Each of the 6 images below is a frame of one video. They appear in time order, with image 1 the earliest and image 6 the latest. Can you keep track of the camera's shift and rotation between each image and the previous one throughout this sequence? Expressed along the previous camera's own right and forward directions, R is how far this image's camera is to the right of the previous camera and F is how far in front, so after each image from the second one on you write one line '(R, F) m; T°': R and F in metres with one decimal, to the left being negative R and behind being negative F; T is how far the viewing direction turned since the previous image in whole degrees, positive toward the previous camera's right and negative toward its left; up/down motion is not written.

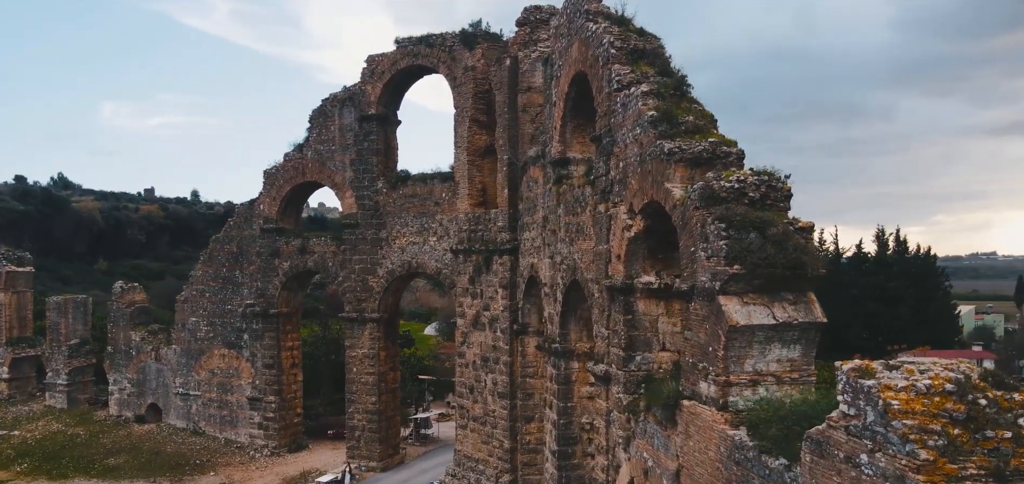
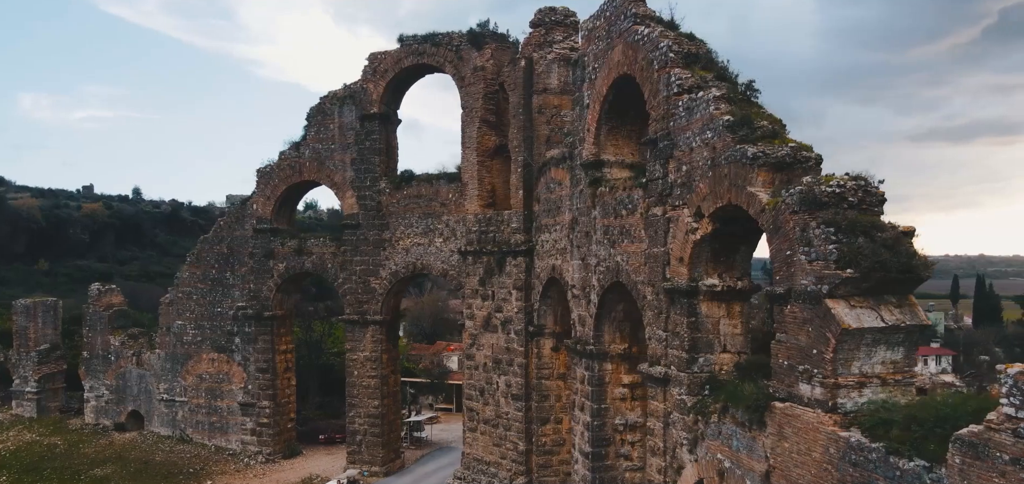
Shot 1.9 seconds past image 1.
(-1.5, +0.1) m; +5°
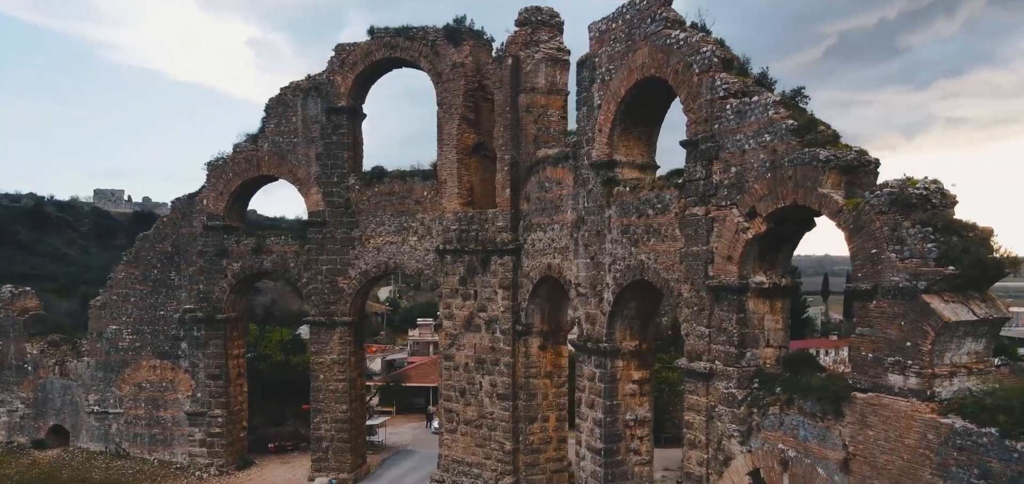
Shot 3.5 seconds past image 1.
(-2.2, +0.2) m; +9°
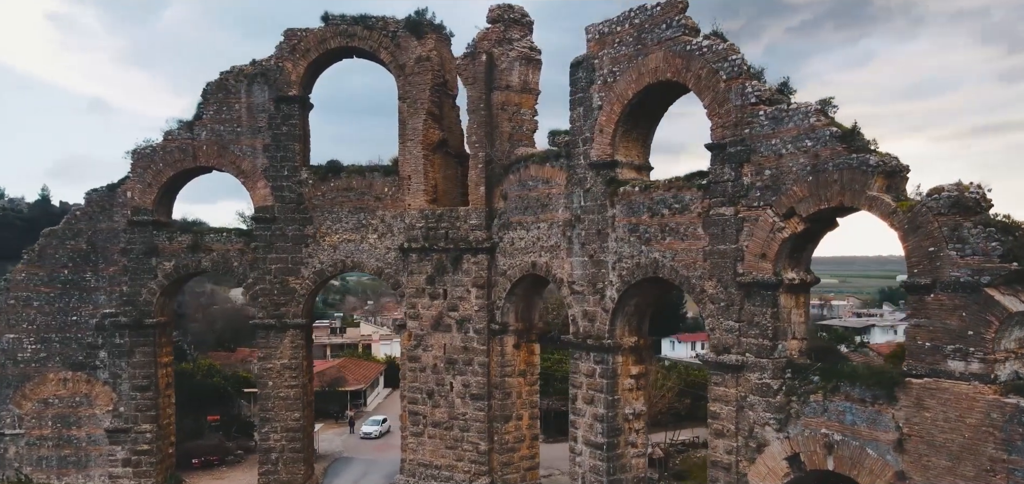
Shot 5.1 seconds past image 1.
(-2.7, +0.4) m; +12°
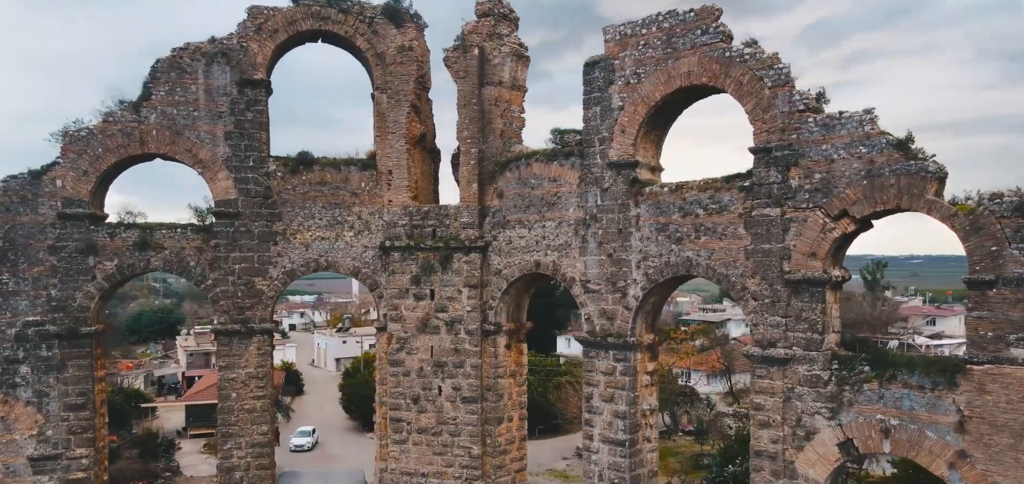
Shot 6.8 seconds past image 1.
(-3.4, +0.7) m; +14°
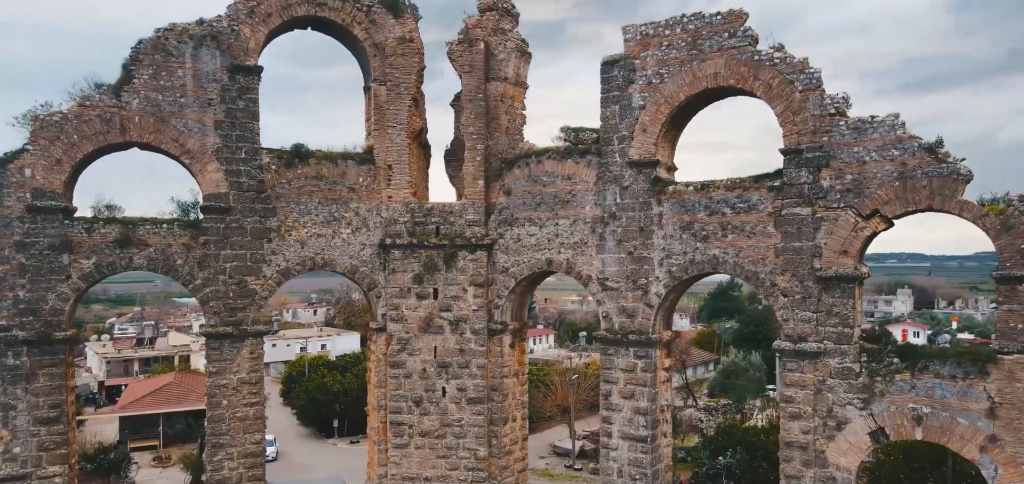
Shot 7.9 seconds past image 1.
(-2.3, +0.4) m; +9°
